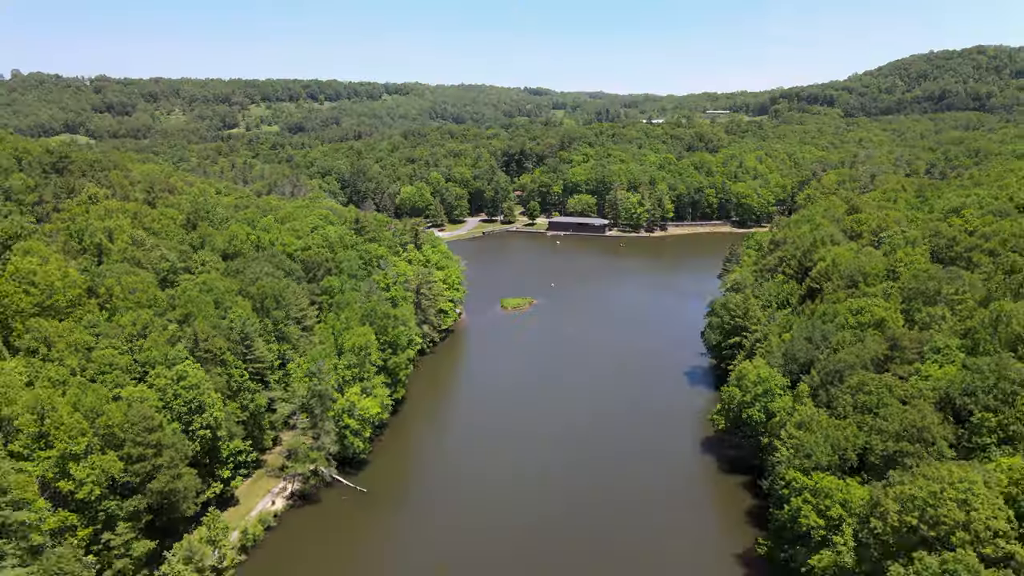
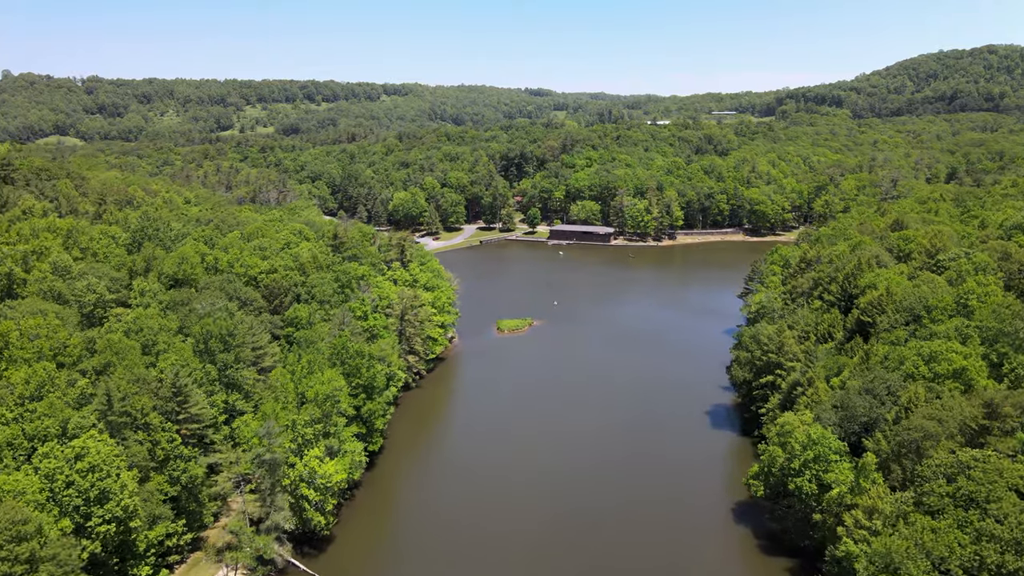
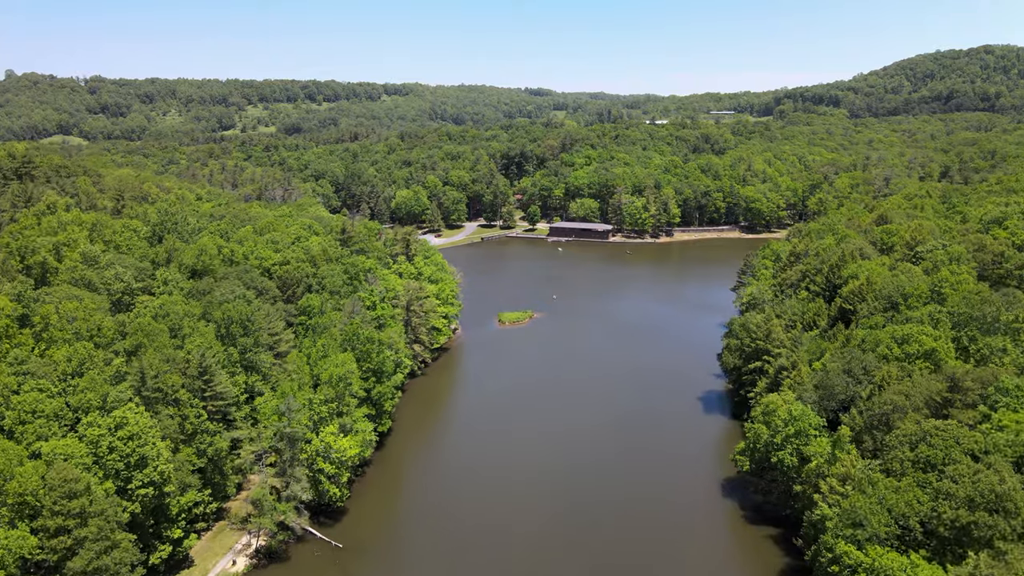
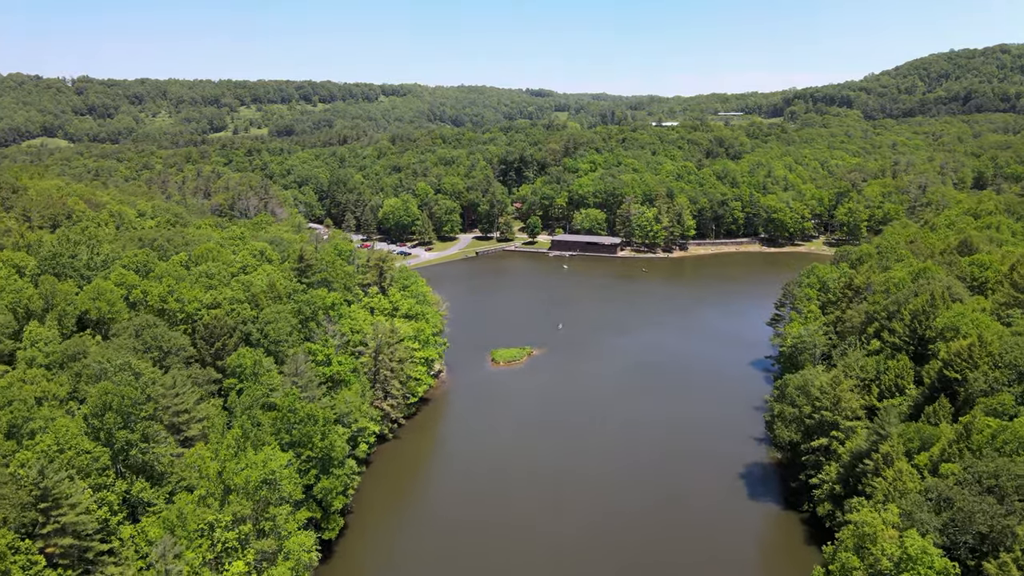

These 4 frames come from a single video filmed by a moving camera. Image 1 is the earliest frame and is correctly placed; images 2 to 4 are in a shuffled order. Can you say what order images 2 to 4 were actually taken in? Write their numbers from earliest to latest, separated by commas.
3, 2, 4
